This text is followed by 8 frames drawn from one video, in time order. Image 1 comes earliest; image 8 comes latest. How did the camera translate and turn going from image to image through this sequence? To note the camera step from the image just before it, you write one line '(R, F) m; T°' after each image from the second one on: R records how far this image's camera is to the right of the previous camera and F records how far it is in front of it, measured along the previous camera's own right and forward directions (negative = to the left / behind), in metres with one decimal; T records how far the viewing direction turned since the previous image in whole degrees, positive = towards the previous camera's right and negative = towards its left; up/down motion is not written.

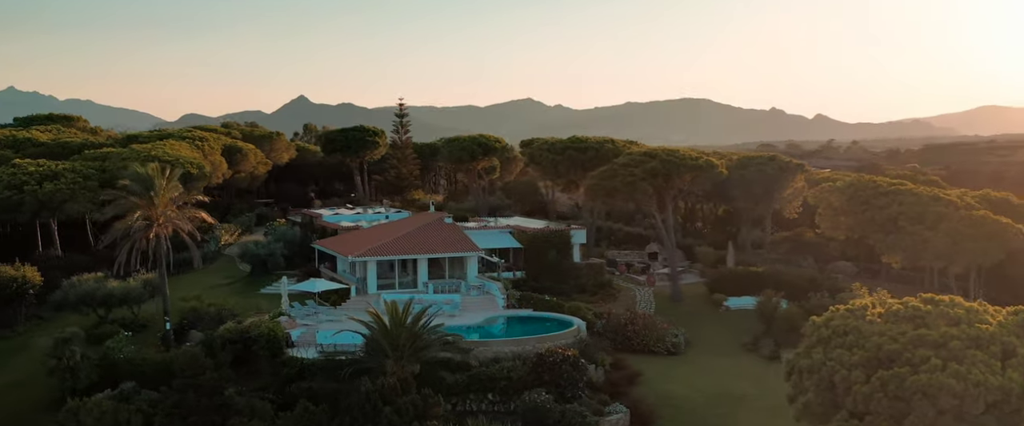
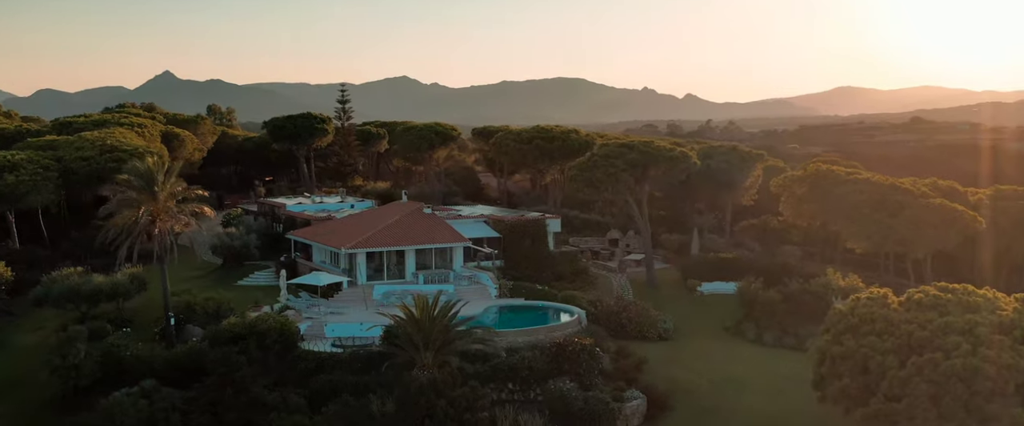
(-2.2, -0.3) m; +5°
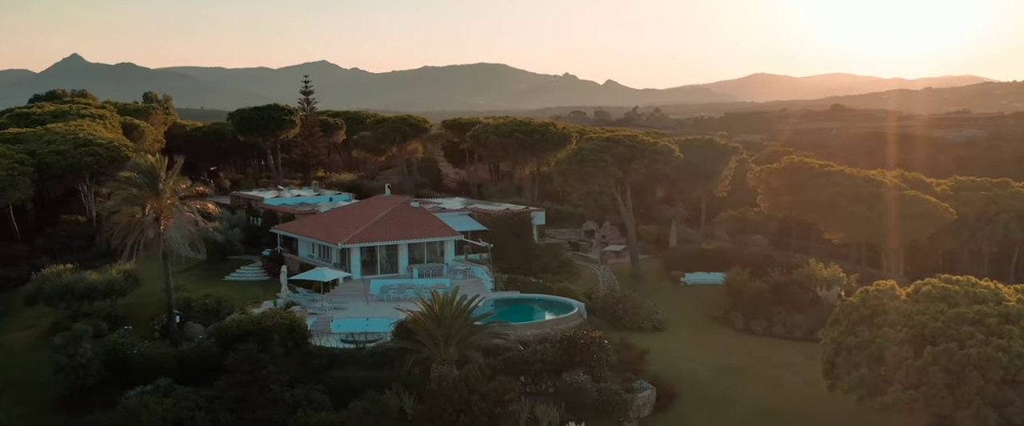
(-1.4, -0.2) m; +3°
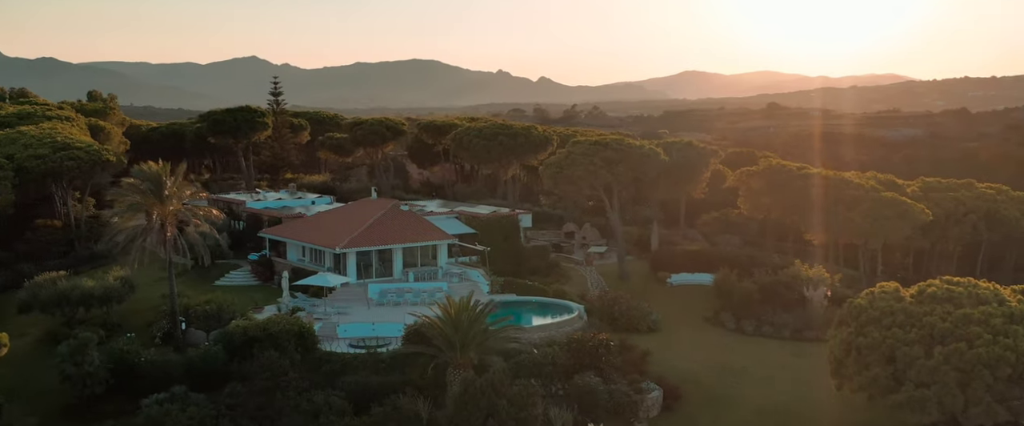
(-1.2, -0.3) m; +3°
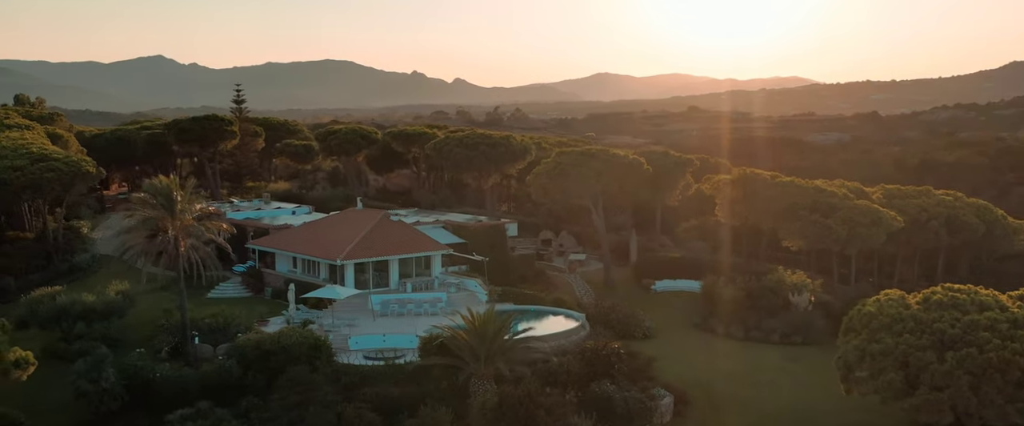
(-1.6, -0.4) m; +3°
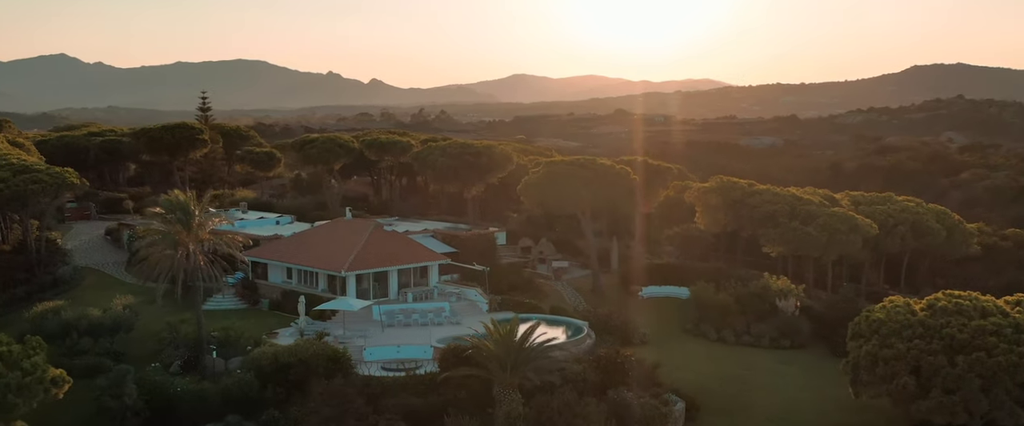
(-1.6, -0.5) m; +3°
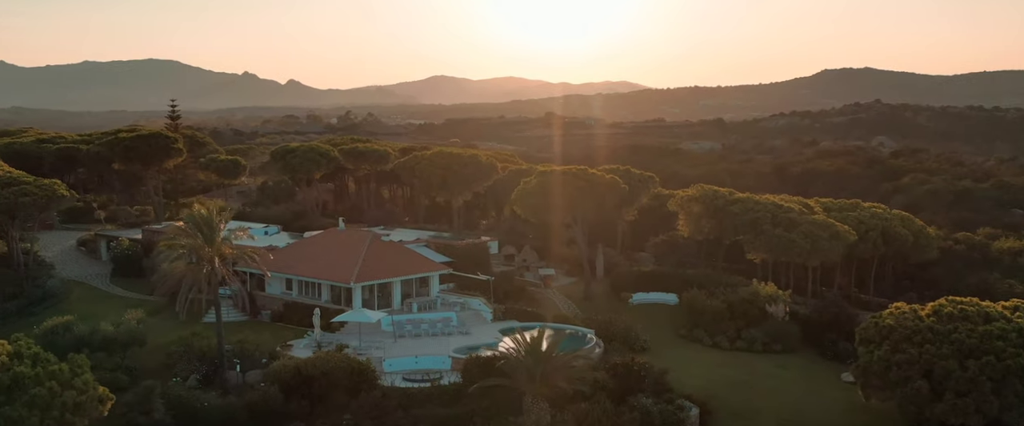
(-1.7, -0.5) m; +3°
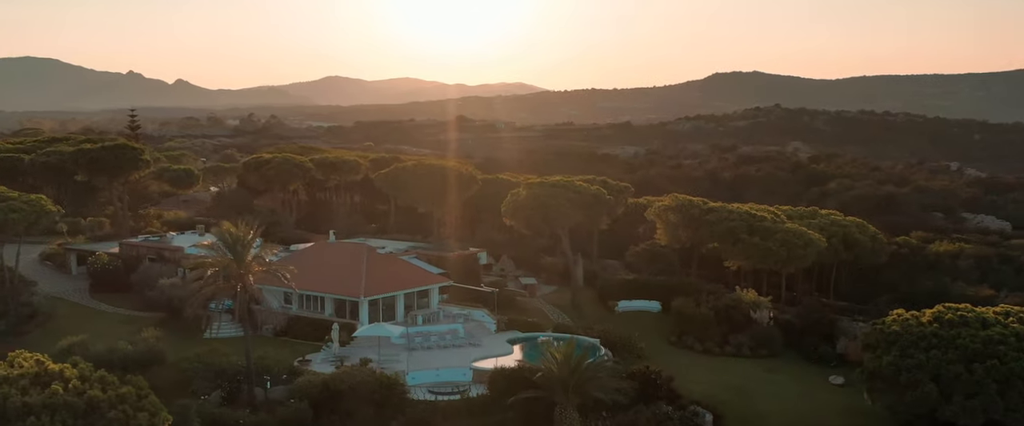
(-2.2, -0.7) m; +4°
